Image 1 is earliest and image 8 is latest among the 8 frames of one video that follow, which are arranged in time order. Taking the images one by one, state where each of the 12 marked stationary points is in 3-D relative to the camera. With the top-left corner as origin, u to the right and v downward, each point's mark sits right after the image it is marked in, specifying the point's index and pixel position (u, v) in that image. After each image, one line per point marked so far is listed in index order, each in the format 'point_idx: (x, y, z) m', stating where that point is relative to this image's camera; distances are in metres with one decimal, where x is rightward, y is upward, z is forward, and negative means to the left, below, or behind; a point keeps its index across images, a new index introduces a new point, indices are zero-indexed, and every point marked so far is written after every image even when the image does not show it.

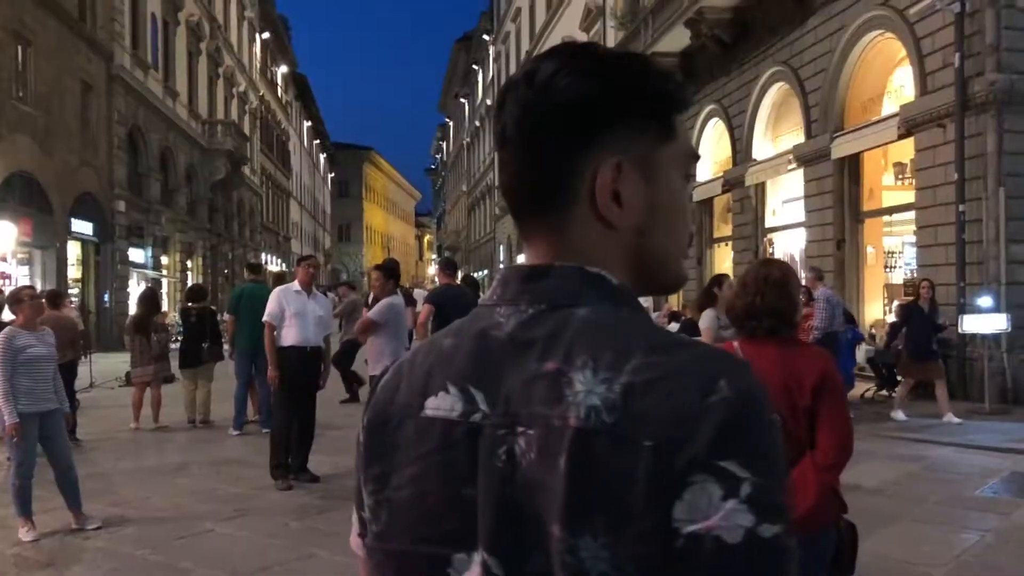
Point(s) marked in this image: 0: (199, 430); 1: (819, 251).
0: (-3.4, -1.6, +10.5) m
1: (+5.2, +0.6, +16.3) m
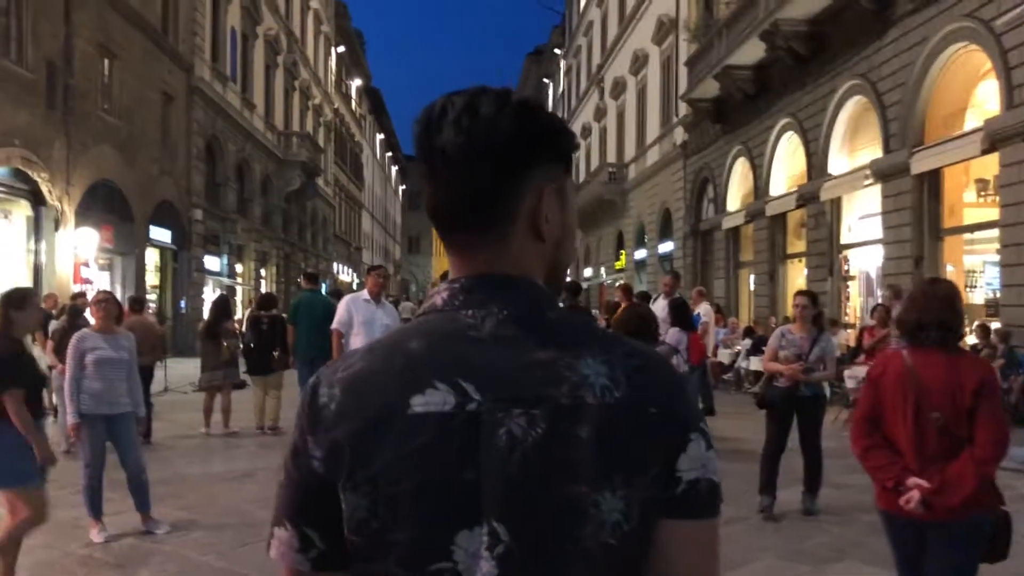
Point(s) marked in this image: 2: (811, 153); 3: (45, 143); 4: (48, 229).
0: (-2.7, -1.6, +10.6) m
1: (+6.3, +0.3, +15.8) m
2: (+6.0, +2.7, +19.1) m
3: (-8.4, +2.6, +17.2) m
4: (-8.5, +1.1, +17.5) m
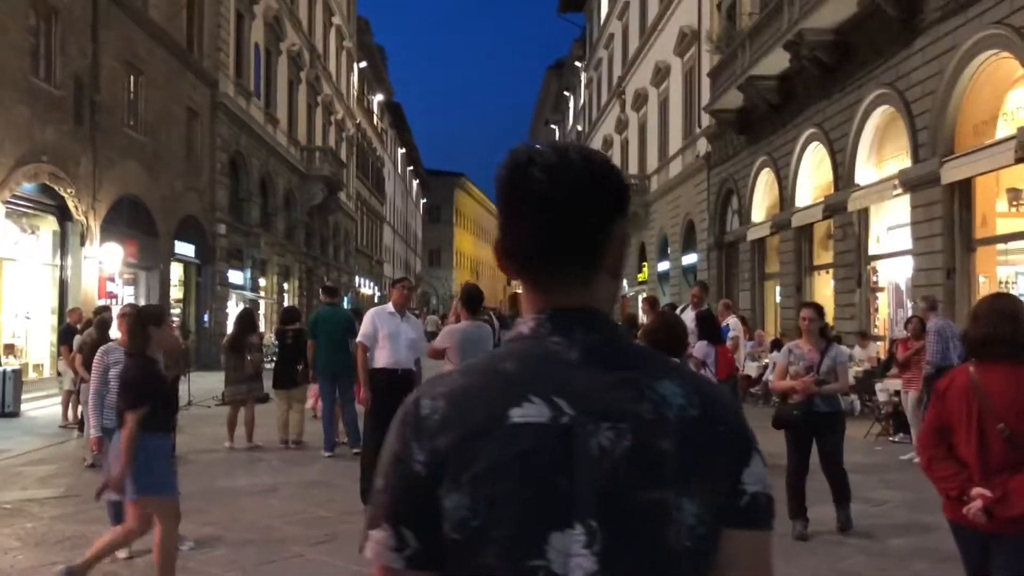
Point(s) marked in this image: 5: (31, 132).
0: (-2.4, -1.8, +10.5) m
1: (+6.7, +0.1, +15.5) m
2: (+6.4, +2.4, +18.9) m
3: (-7.9, +2.3, +17.3) m
4: (-8.0, +0.8, +17.6) m
5: (-7.9, +2.5, +15.7) m
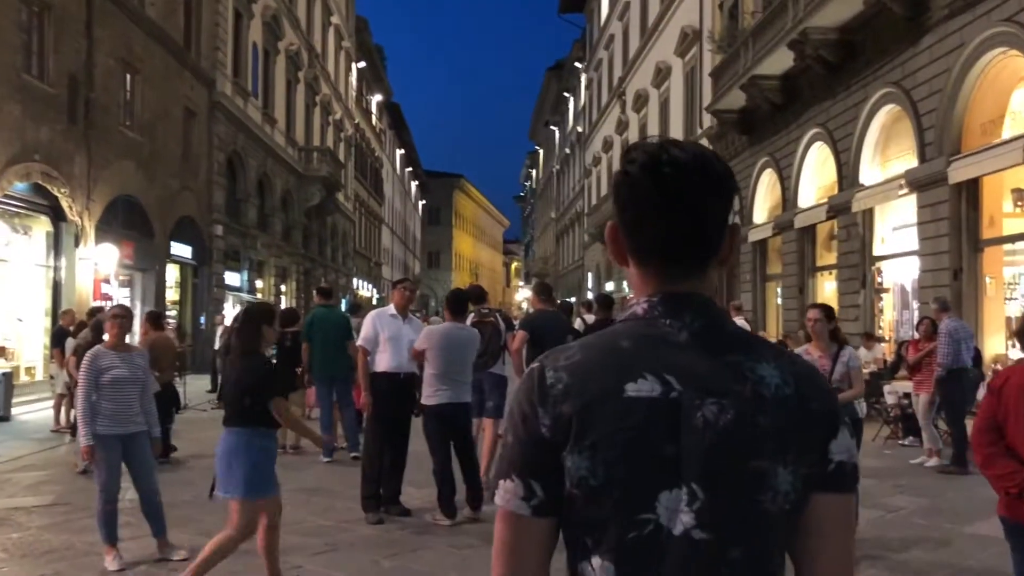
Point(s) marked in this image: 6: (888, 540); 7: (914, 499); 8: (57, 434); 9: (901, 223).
0: (-2.4, -1.8, +10.3) m
1: (+6.7, +0.1, +15.3) m
2: (+6.4, +2.4, +18.7) m
3: (-7.9, +2.3, +17.1) m
4: (-8.0, +0.8, +17.3) m
5: (-7.9, +2.5, +15.5) m
6: (+2.6, -1.7, +6.5) m
7: (+3.3, -1.8, +8.0) m
8: (-5.8, -1.8, +12.2) m
9: (+6.8, +1.1, +16.8) m
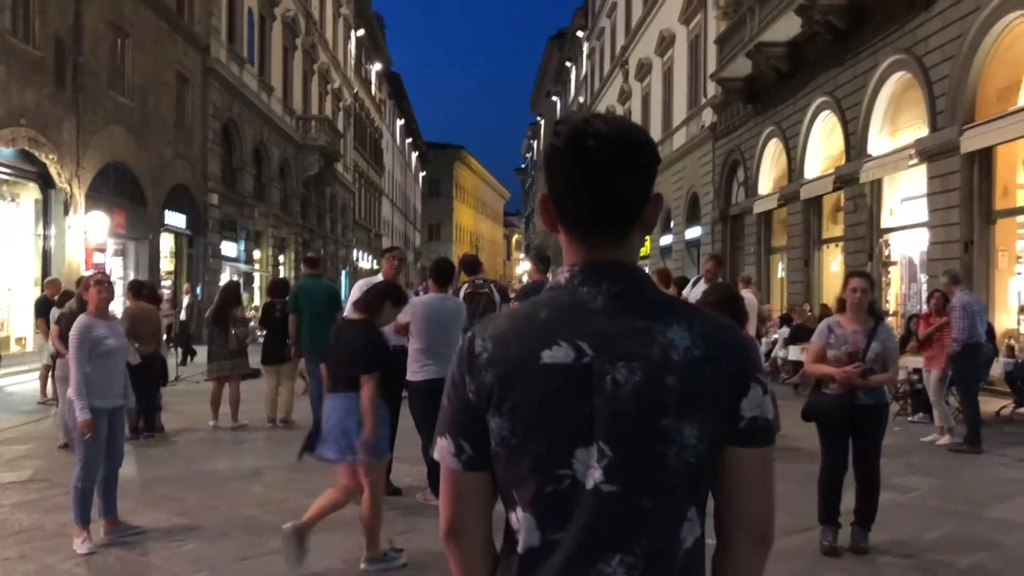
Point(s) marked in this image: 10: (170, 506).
0: (-2.4, -1.5, +9.9) m
1: (+6.7, +0.5, +14.9) m
2: (+6.4, +2.9, +18.2) m
3: (-7.9, +2.8, +16.6) m
4: (-8.0, +1.3, +16.9) m
5: (-7.9, +3.0, +15.0) m
6: (+2.5, -1.5, +6.2) m
7: (+3.3, -1.5, +7.6) m
8: (-5.8, -1.5, +11.9) m
9: (+6.8, +1.6, +16.4) m
10: (-2.2, -1.4, +6.3) m
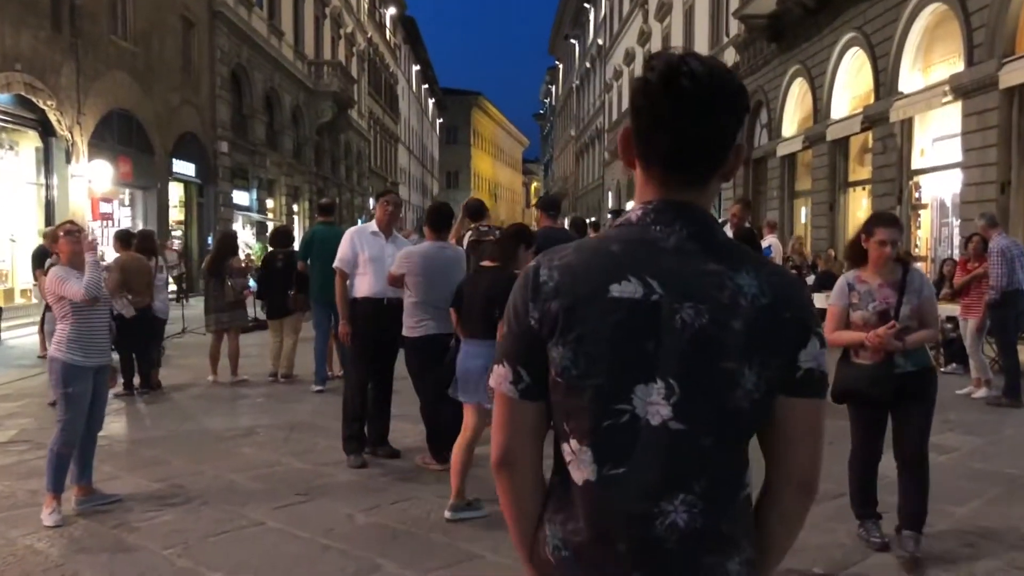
0: (-2.3, -1.0, +9.5) m
1: (+6.9, +1.4, +14.2) m
2: (+6.7, +4.0, +17.4) m
3: (-7.7, +3.7, +16.1) m
4: (-7.8, +2.2, +16.5) m
5: (-7.7, +3.8, +14.5) m
6: (+2.6, -1.2, +5.7) m
7: (+3.4, -1.1, +7.1) m
8: (-5.7, -0.9, +11.5) m
9: (+7.0, +2.5, +15.6) m
10: (-2.2, -1.1, +5.9) m
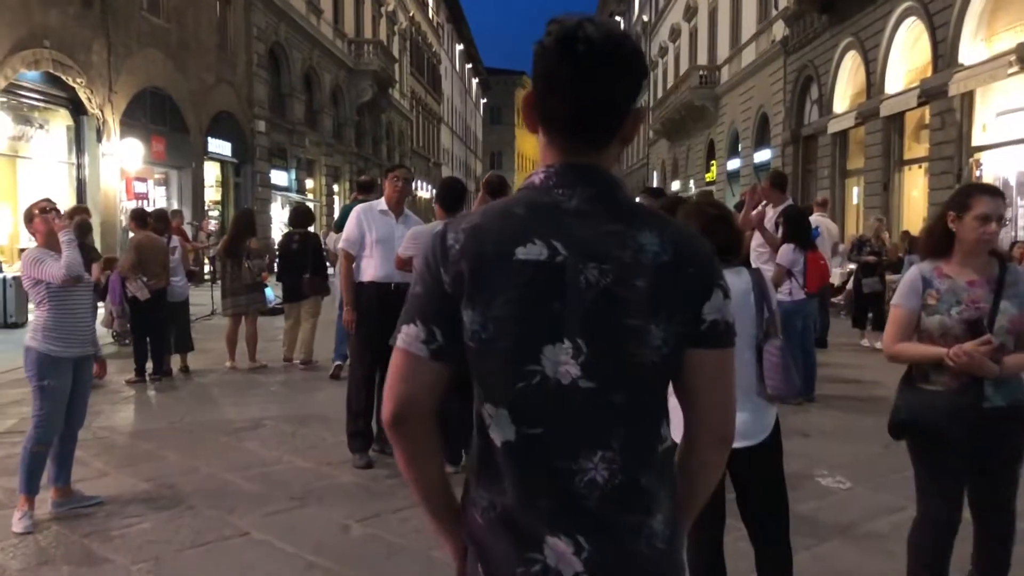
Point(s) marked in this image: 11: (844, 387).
0: (-2.0, -0.8, +9.1) m
1: (+7.4, +1.6, +13.3) m
2: (+7.3, +4.2, +16.5) m
3: (-7.1, +4.0, +15.8) m
4: (-7.2, +2.5, +16.3) m
5: (-7.1, +4.0, +14.2) m
6: (+2.7, -1.1, +5.1) m
7: (+3.5, -1.0, +6.5) m
8: (-5.3, -0.6, +11.3) m
9: (+7.6, +2.8, +14.7) m
10: (-2.1, -1.0, +5.4) m
11: (+2.8, -0.8, +8.1) m
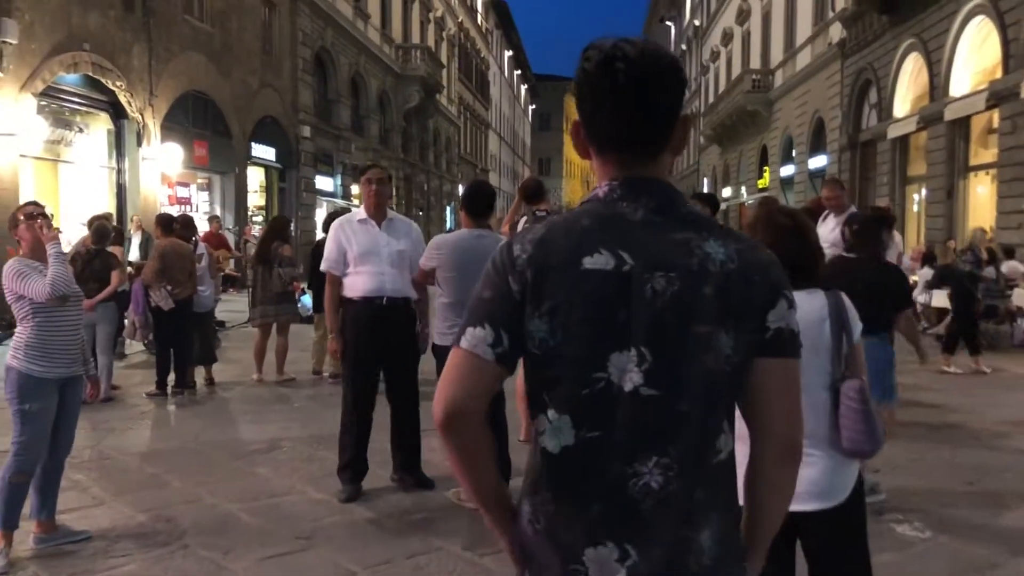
0: (-1.7, -0.9, +8.7) m
1: (+8.0, +1.4, +12.4) m
2: (+8.1, +4.0, +15.6) m
3: (-6.3, +3.9, +15.7) m
4: (-6.4, +2.4, +16.1) m
5: (-6.5, +4.0, +14.1) m
6: (+2.8, -1.2, +4.4) m
7: (+3.8, -1.1, +5.7) m
8: (-4.8, -0.7, +11.0) m
9: (+8.2, +2.6, +13.8) m
10: (-1.9, -1.1, +5.0) m
11: (+3.1, -1.0, +7.4) m
